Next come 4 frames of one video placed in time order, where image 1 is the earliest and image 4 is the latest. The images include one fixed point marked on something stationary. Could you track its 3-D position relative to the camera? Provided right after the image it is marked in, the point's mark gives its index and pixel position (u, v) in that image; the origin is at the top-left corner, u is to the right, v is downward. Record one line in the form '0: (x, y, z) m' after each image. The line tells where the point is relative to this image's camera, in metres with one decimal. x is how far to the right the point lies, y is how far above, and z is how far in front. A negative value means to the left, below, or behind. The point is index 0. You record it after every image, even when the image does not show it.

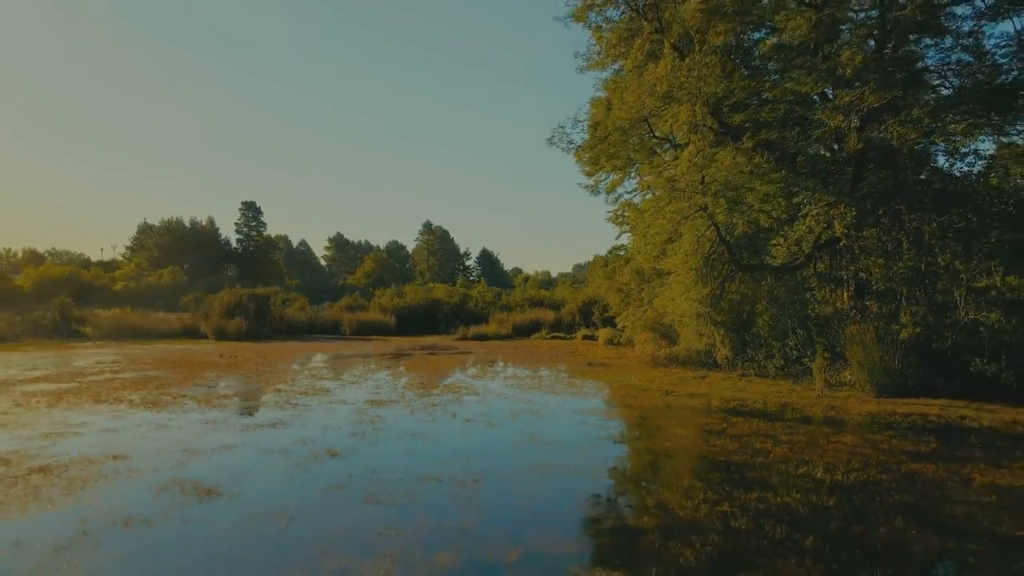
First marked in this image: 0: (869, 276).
0: (+13.8, +0.6, +16.4) m
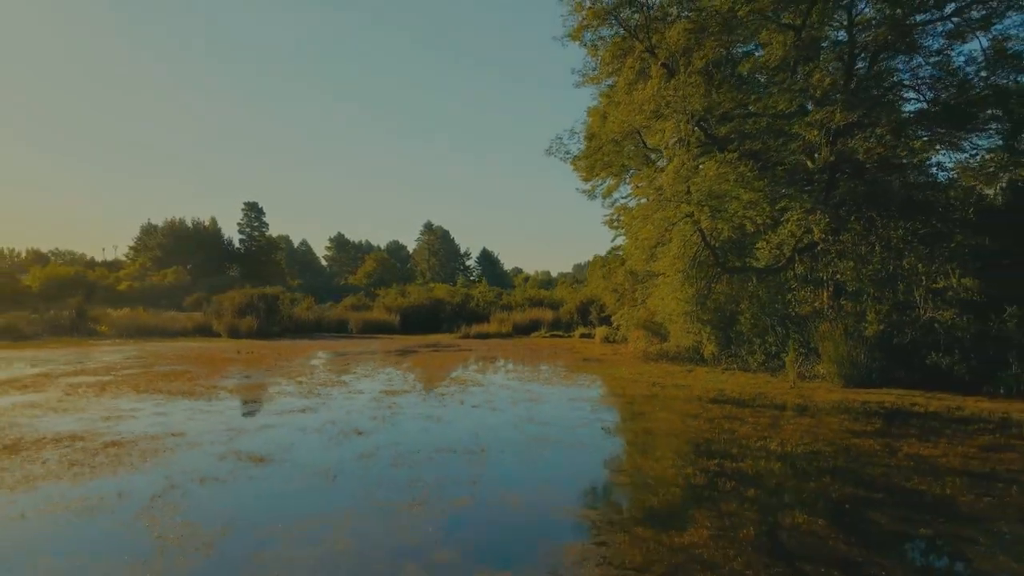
0: (+13.8, +0.5, +17.9) m
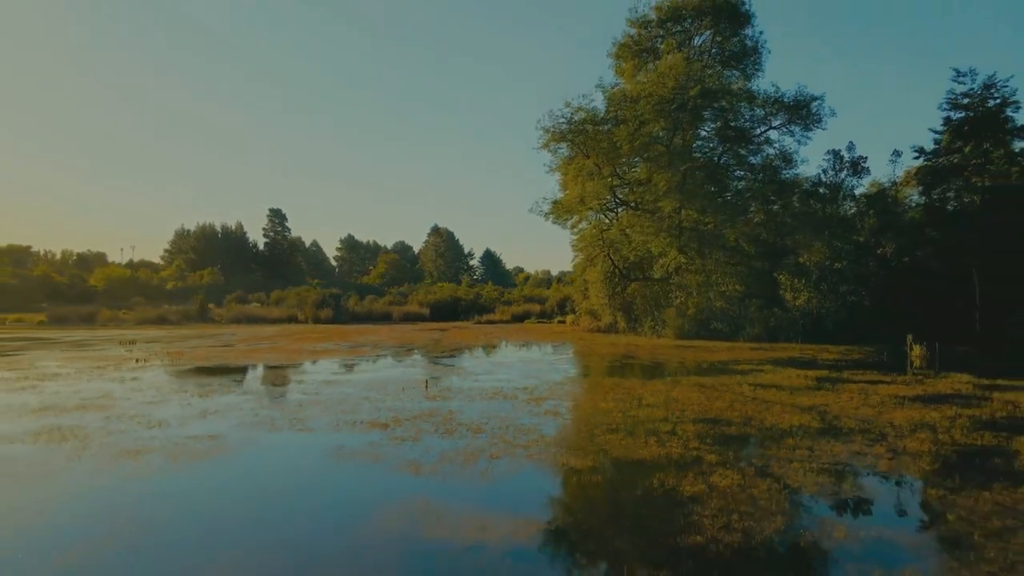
0: (+13.5, +0.4, +33.7) m
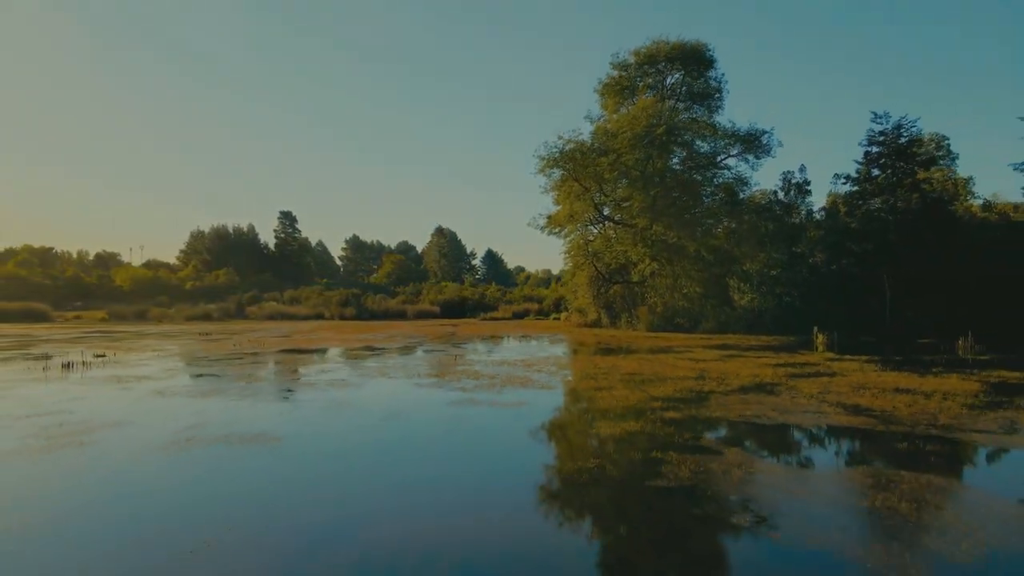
0: (+13.6, +0.2, +40.8) m
